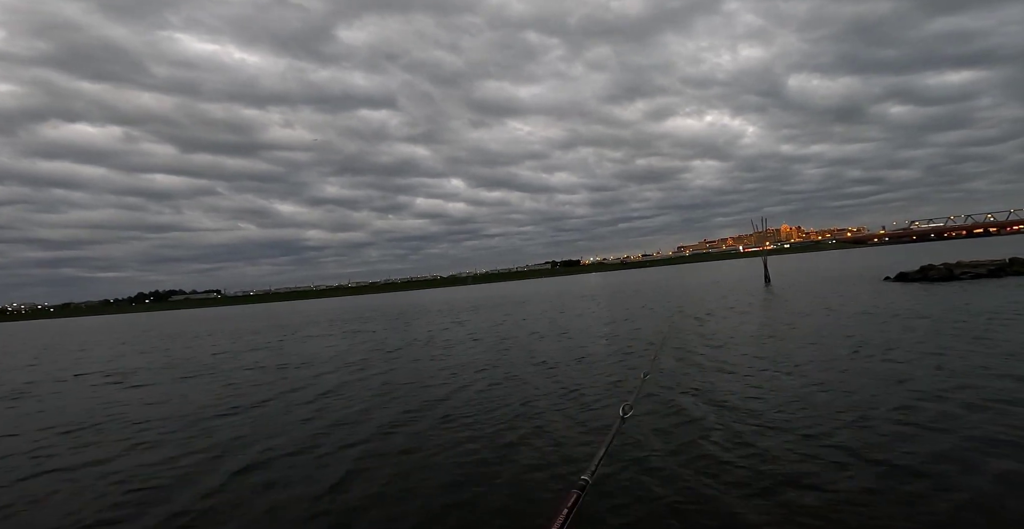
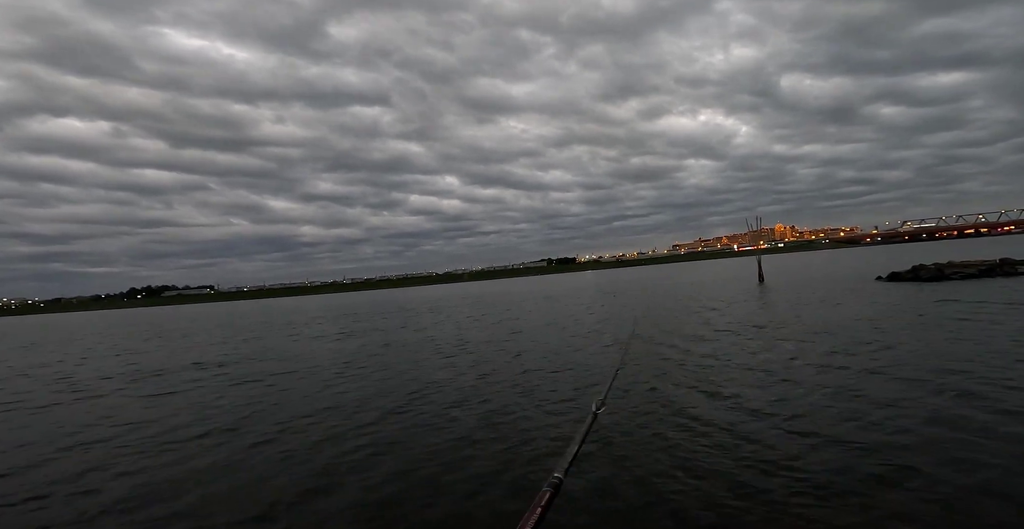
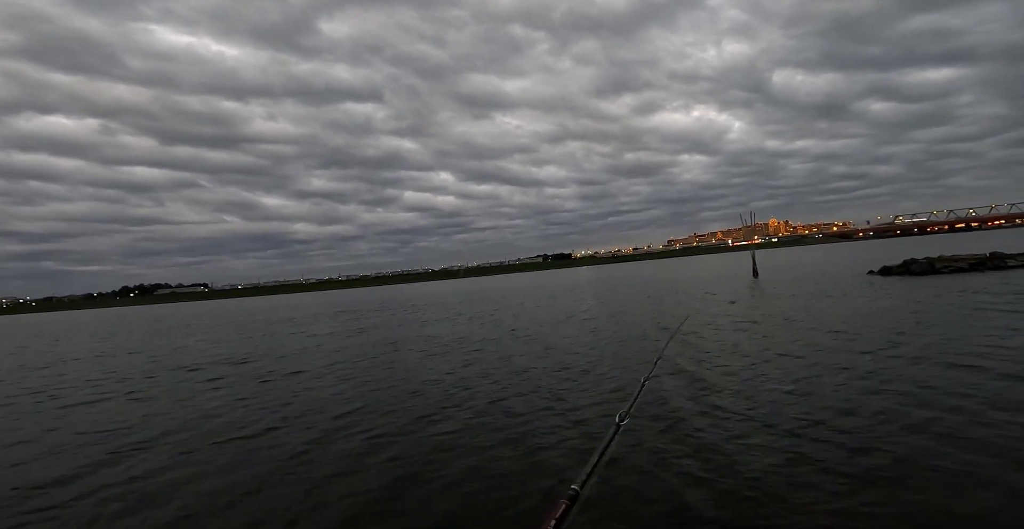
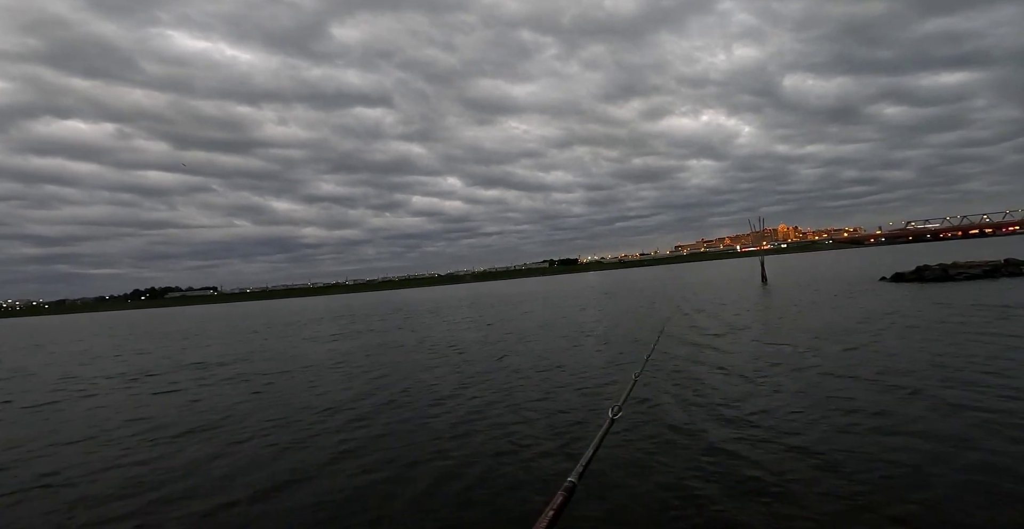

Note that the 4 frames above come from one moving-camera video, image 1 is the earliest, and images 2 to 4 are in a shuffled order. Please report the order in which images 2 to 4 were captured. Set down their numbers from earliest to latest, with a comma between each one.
4, 2, 3
